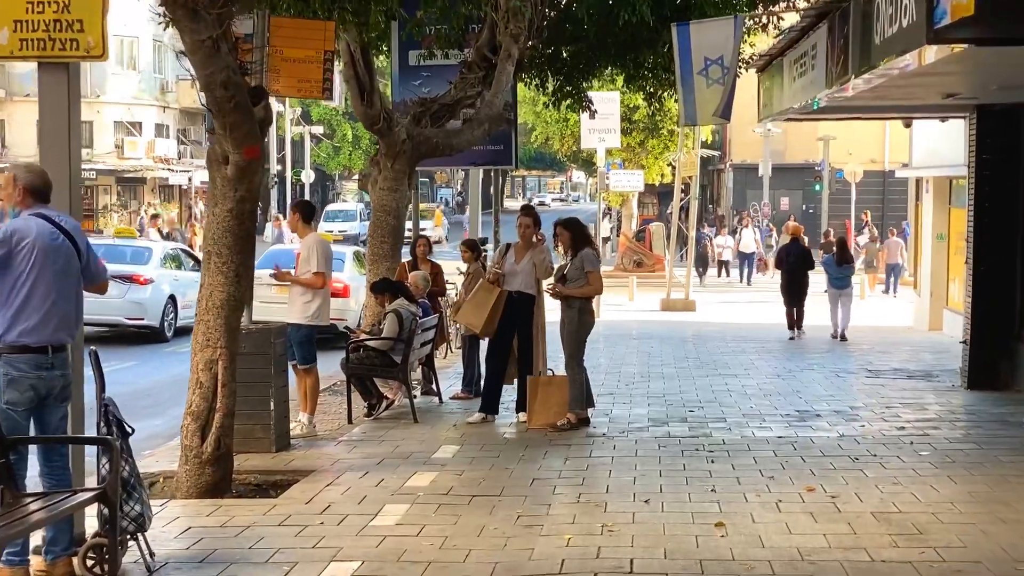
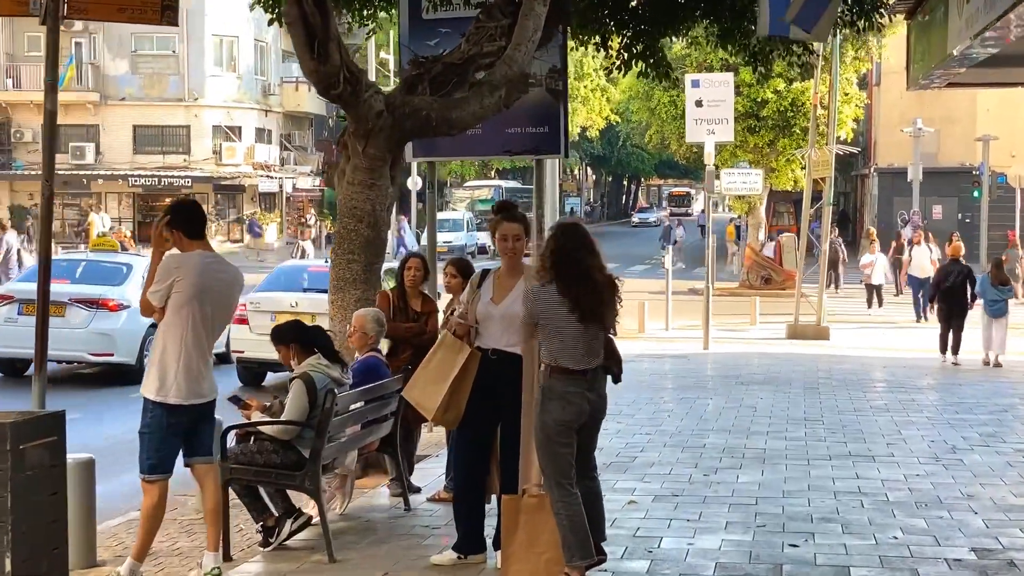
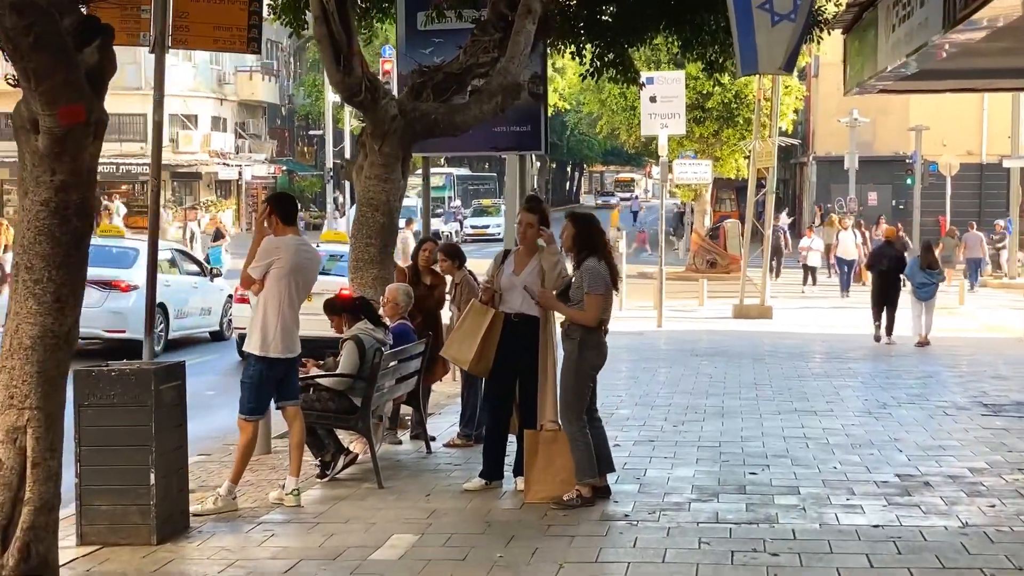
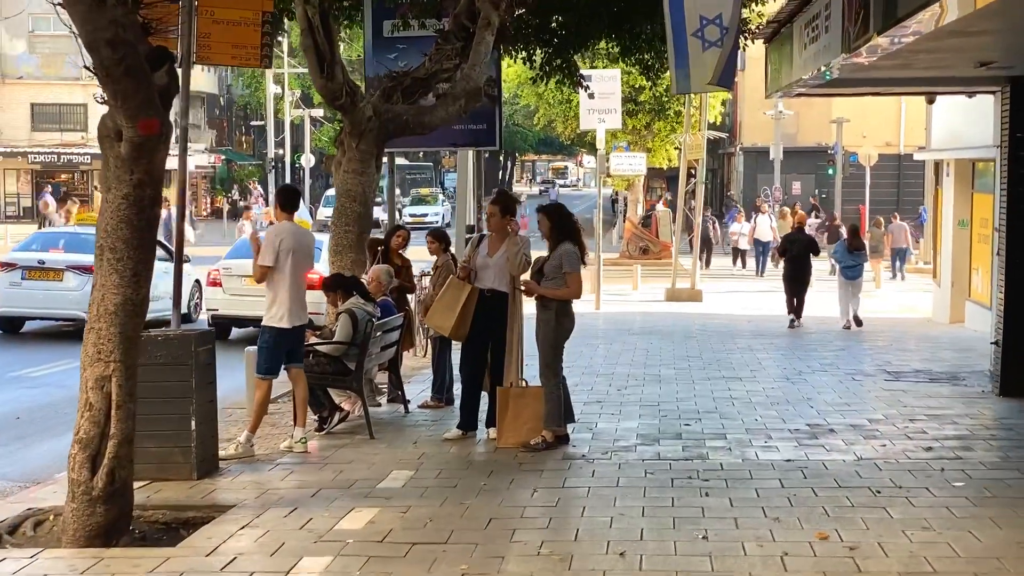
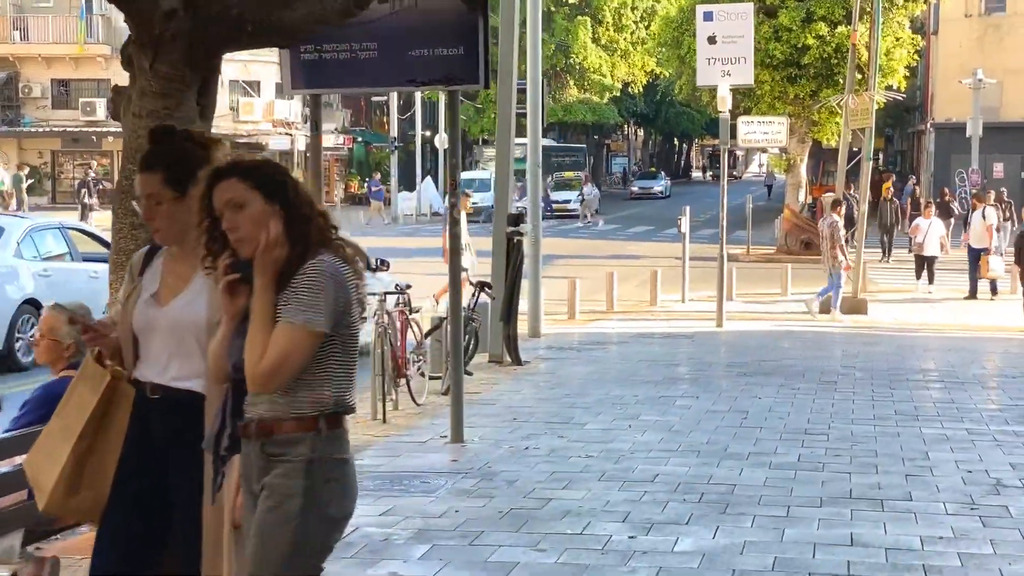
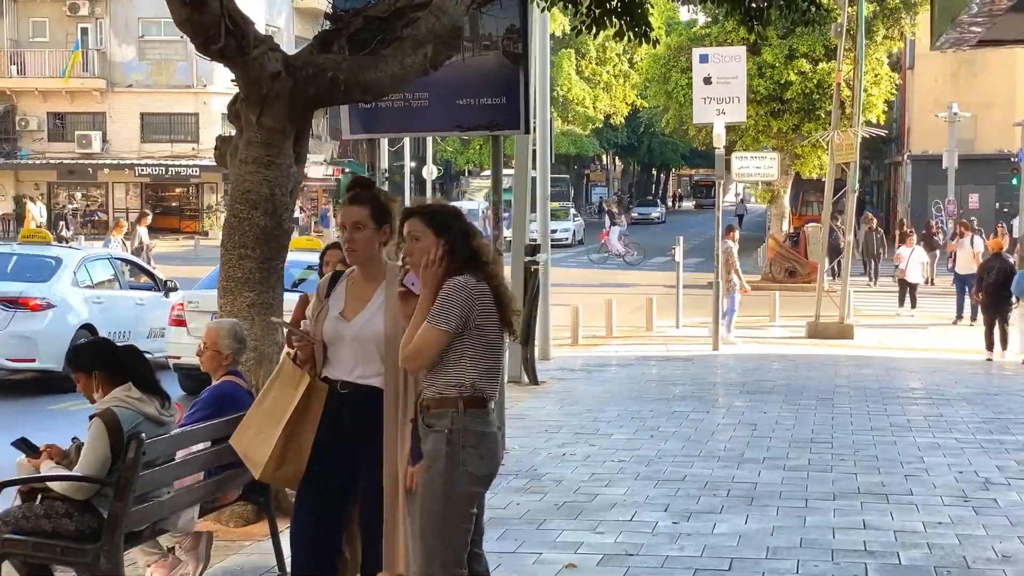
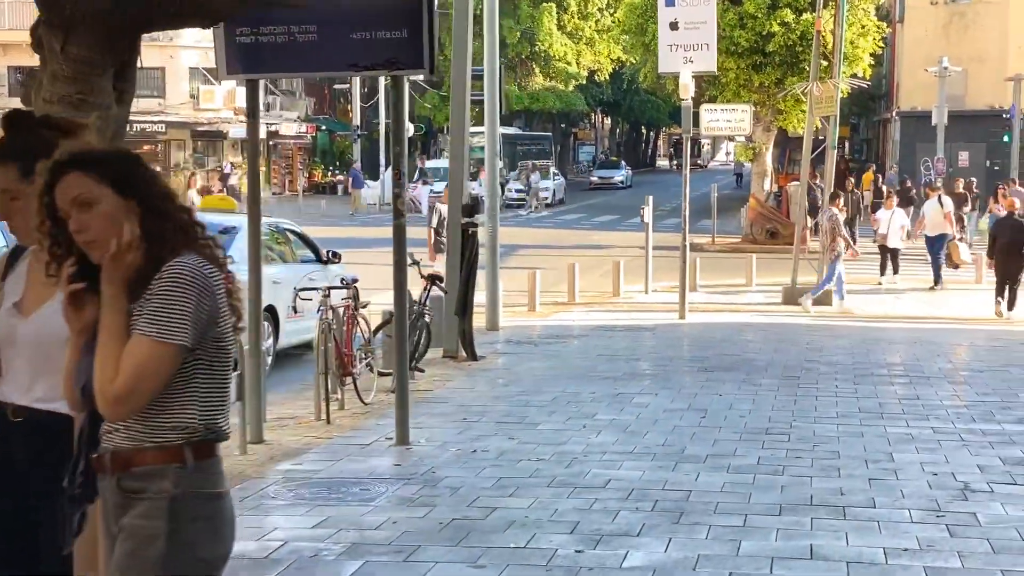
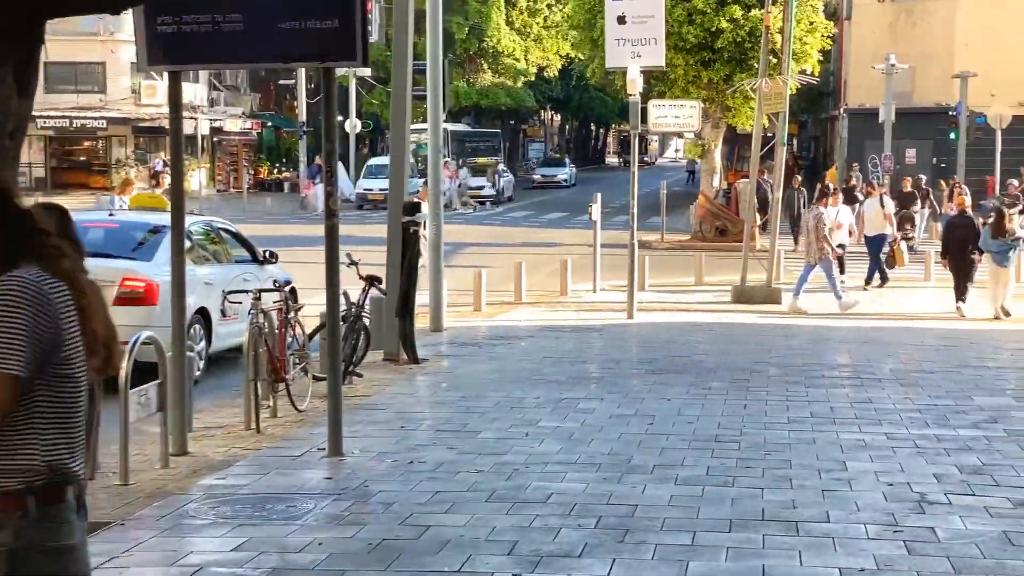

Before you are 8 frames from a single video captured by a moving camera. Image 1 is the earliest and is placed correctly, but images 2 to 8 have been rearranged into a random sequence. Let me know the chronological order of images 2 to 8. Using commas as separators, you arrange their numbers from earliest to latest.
4, 3, 2, 6, 5, 7, 8
